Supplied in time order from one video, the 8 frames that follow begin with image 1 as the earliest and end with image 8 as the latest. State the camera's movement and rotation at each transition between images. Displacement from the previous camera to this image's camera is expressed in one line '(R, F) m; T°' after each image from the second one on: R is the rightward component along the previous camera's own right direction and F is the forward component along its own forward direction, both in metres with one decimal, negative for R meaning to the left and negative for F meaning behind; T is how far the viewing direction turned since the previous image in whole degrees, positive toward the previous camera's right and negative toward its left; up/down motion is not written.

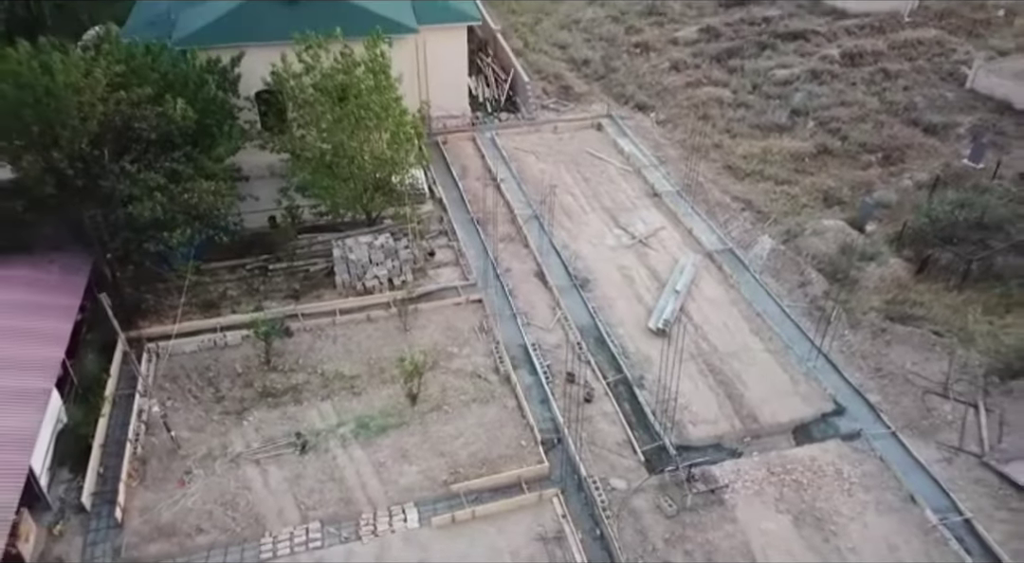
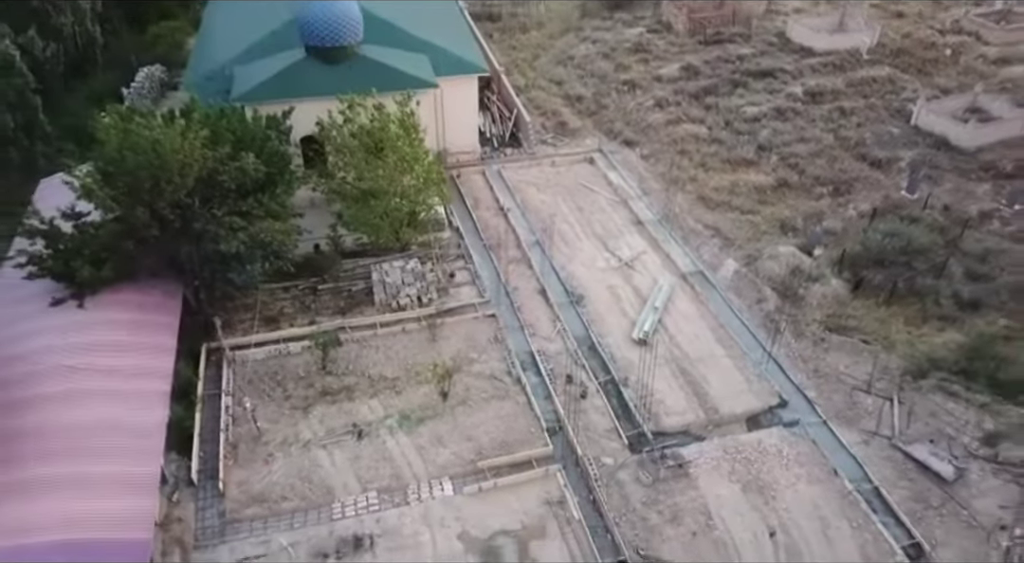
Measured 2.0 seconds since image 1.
(-0.3, -3.2) m; 0°
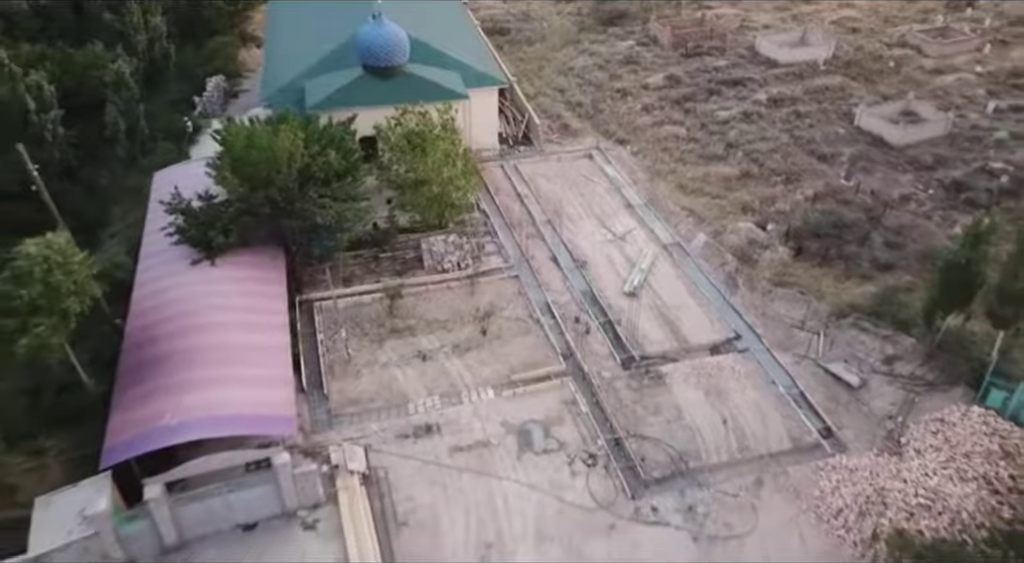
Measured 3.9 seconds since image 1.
(-0.8, -5.2) m; 0°
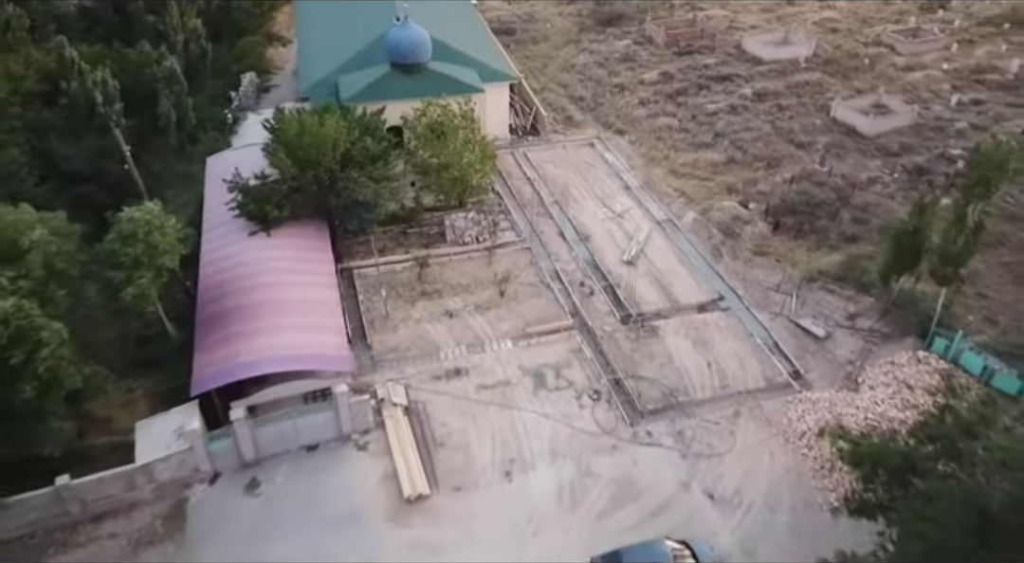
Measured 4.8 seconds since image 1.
(-0.5, -3.2) m; 0°
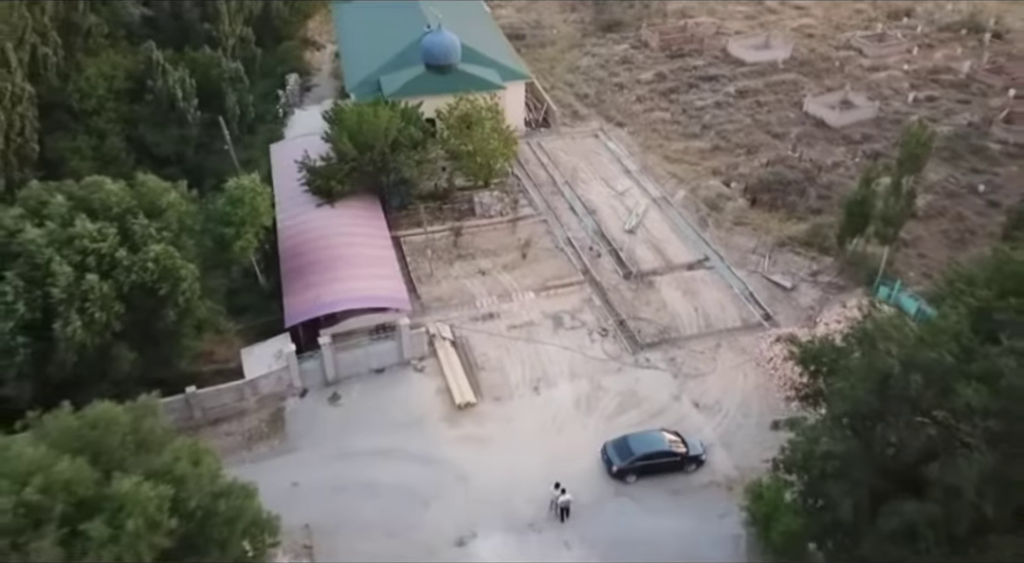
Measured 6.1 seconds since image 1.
(-1.0, -4.9) m; 0°
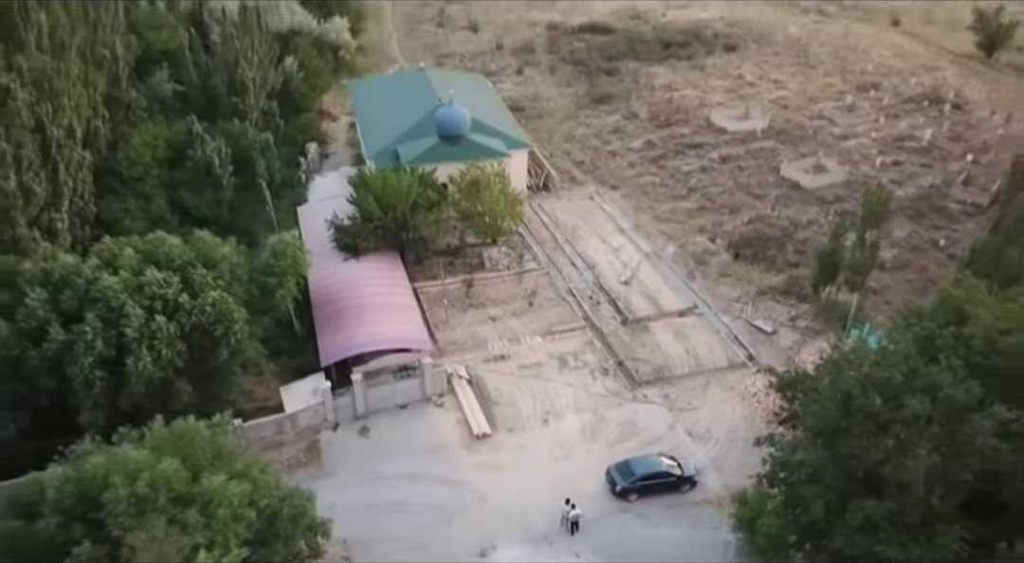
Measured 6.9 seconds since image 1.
(-0.7, -3.0) m; +1°
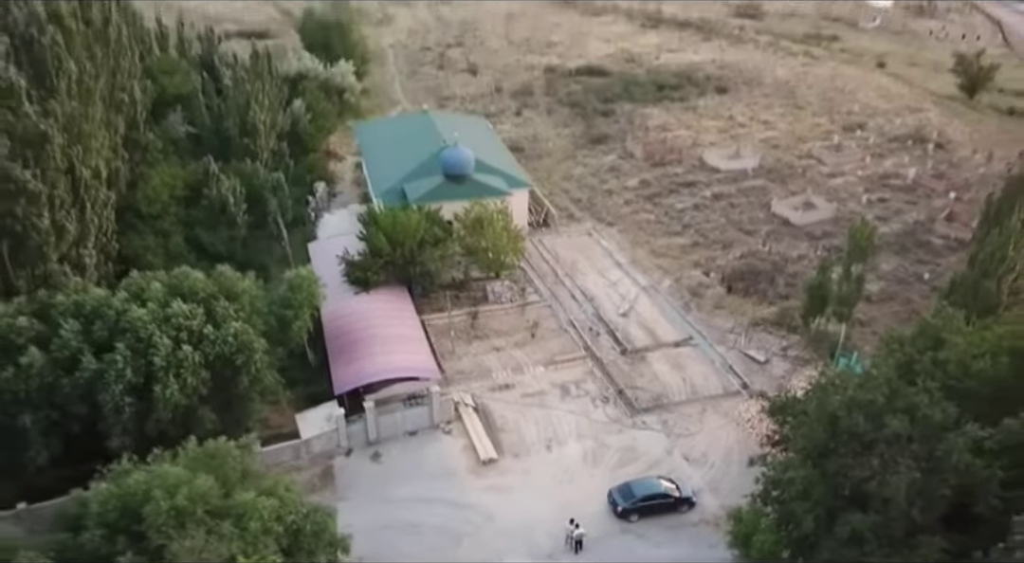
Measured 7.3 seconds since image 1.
(-0.3, -1.4) m; 0°
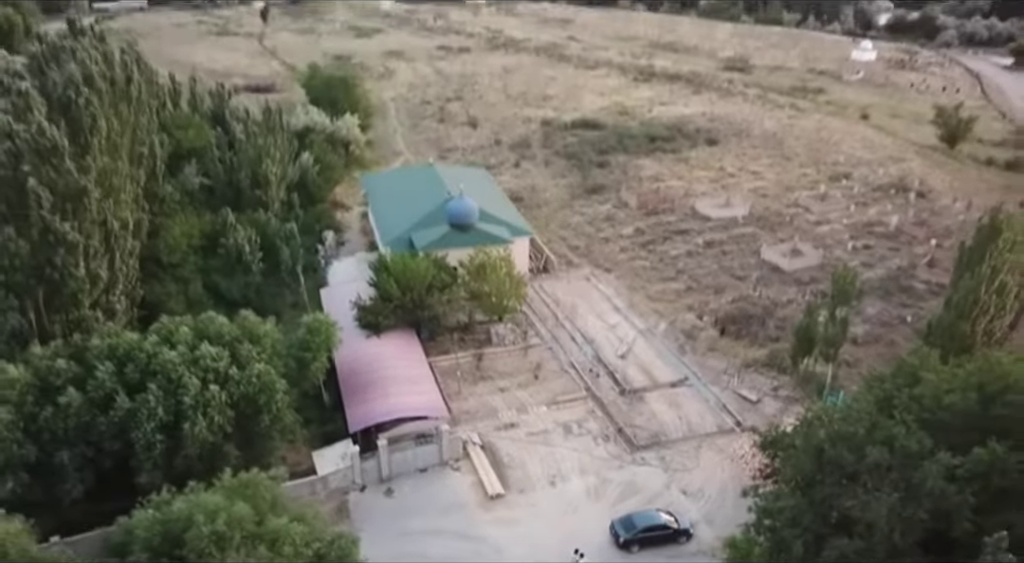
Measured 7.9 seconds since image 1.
(-0.4, -1.8) m; 0°
